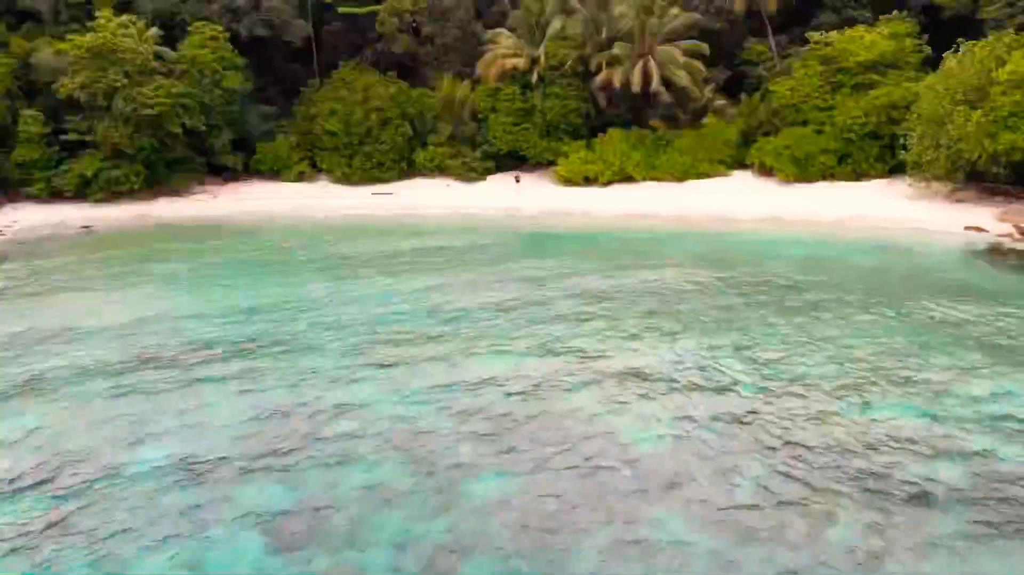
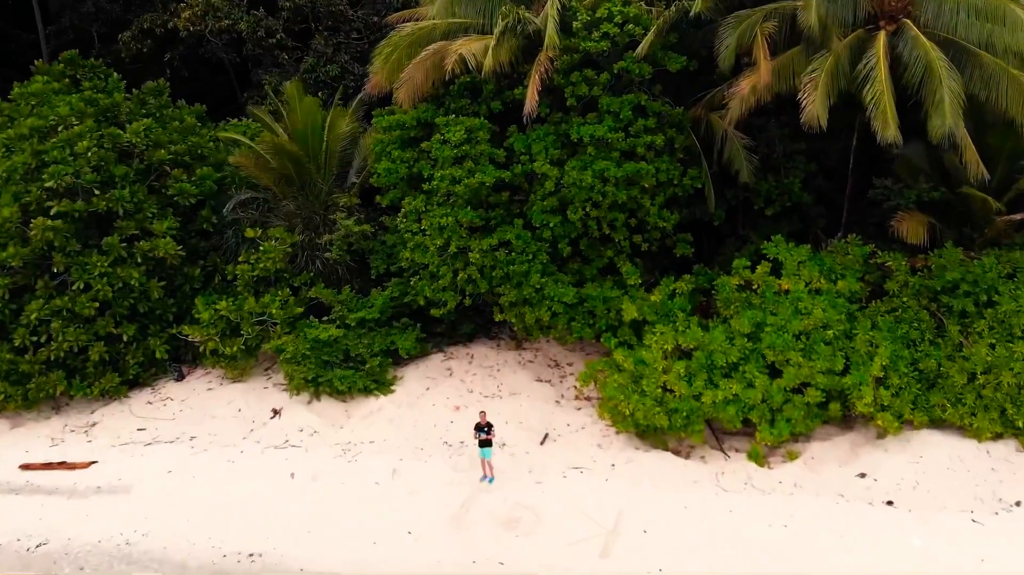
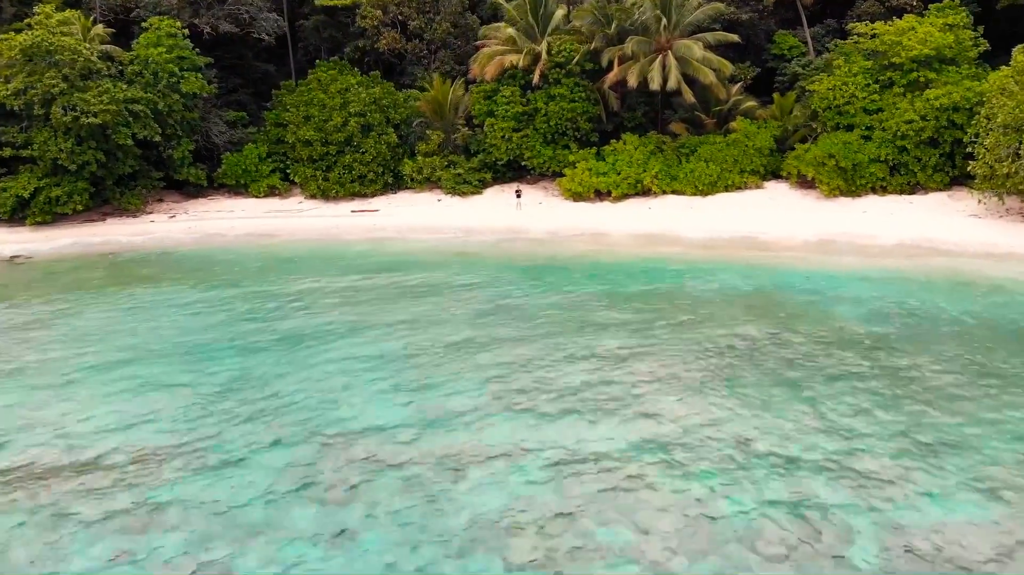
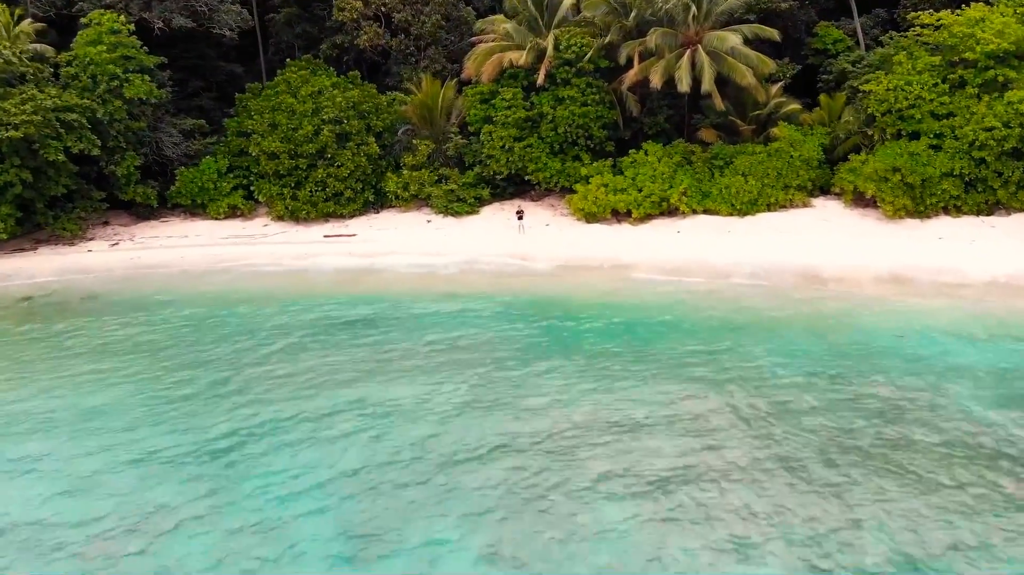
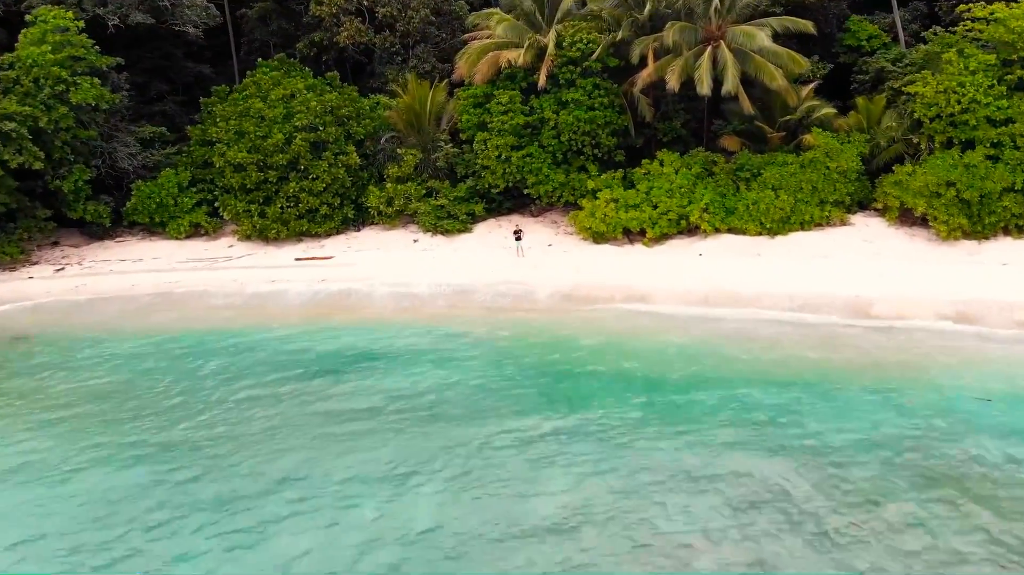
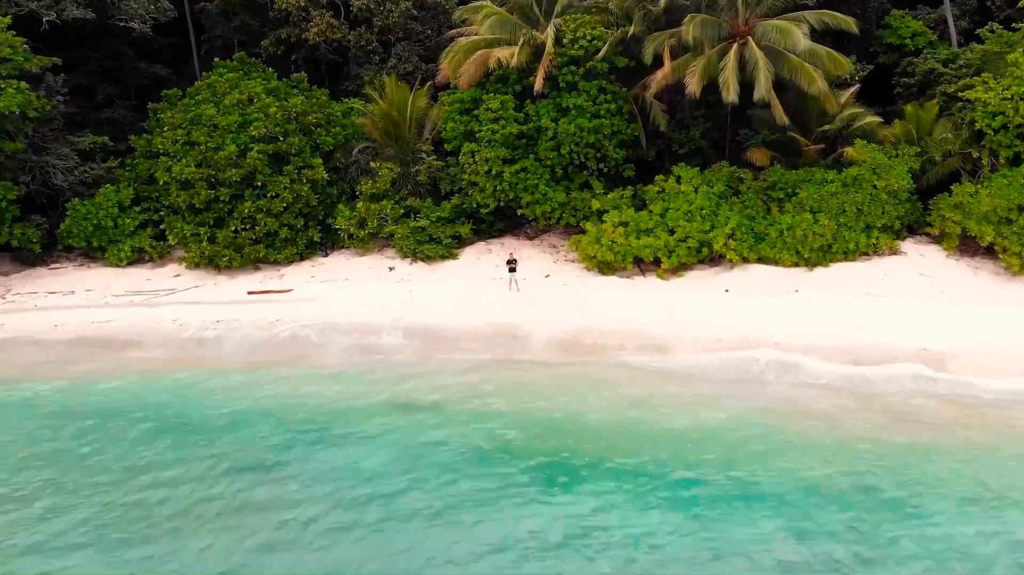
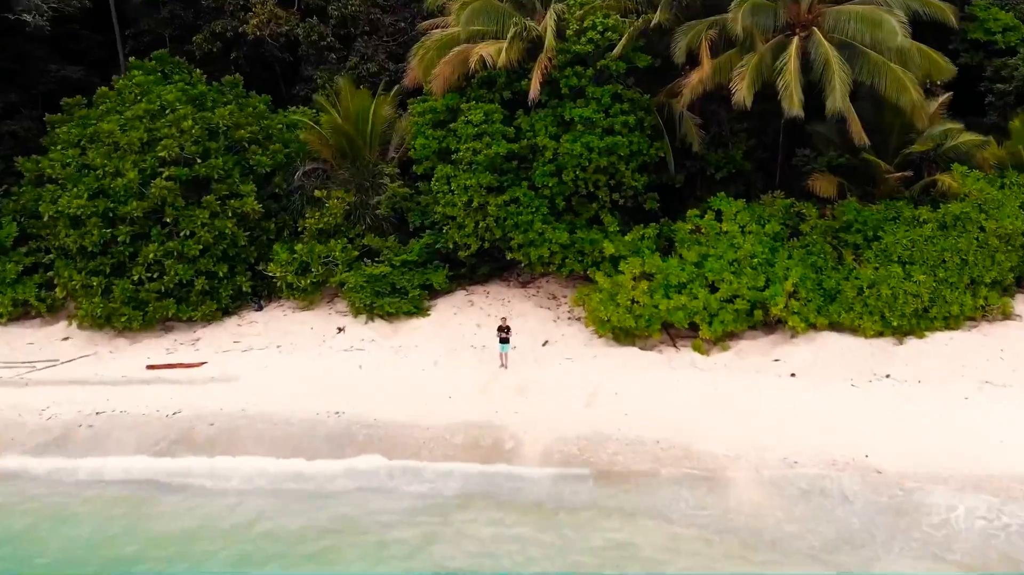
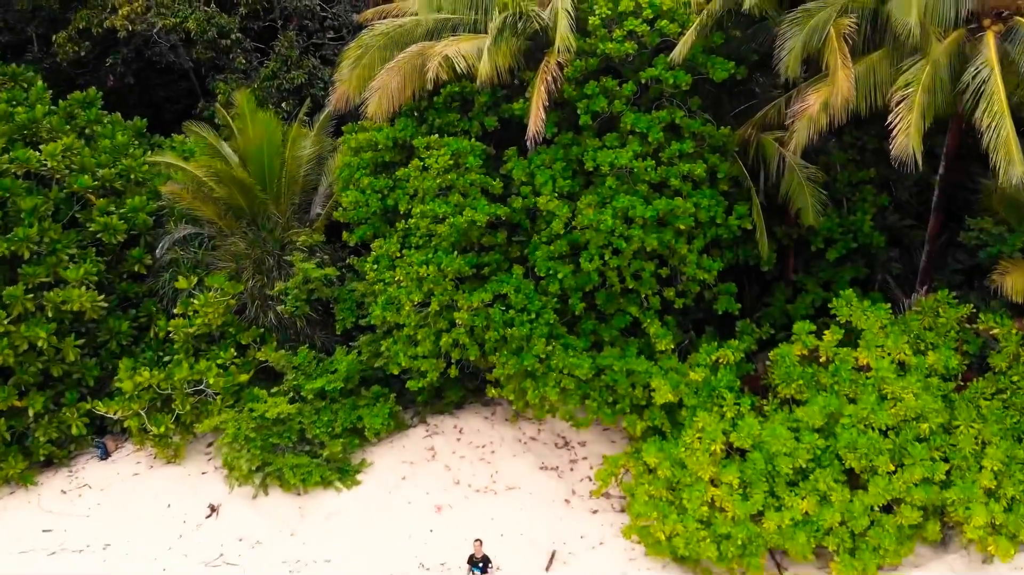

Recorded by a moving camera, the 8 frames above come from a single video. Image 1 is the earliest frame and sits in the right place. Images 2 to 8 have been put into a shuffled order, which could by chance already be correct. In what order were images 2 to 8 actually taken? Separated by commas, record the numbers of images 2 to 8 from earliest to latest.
3, 4, 5, 6, 7, 2, 8
